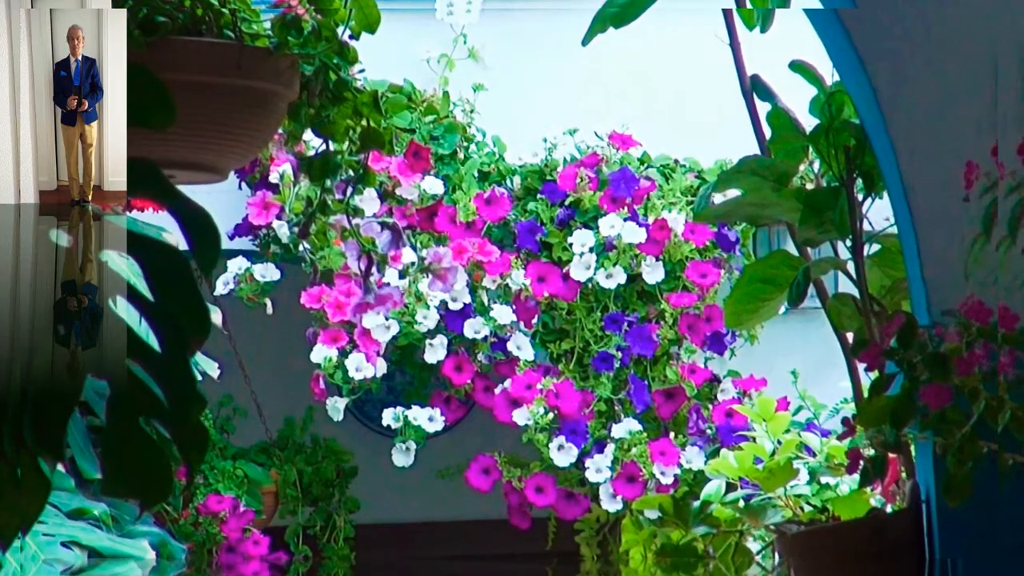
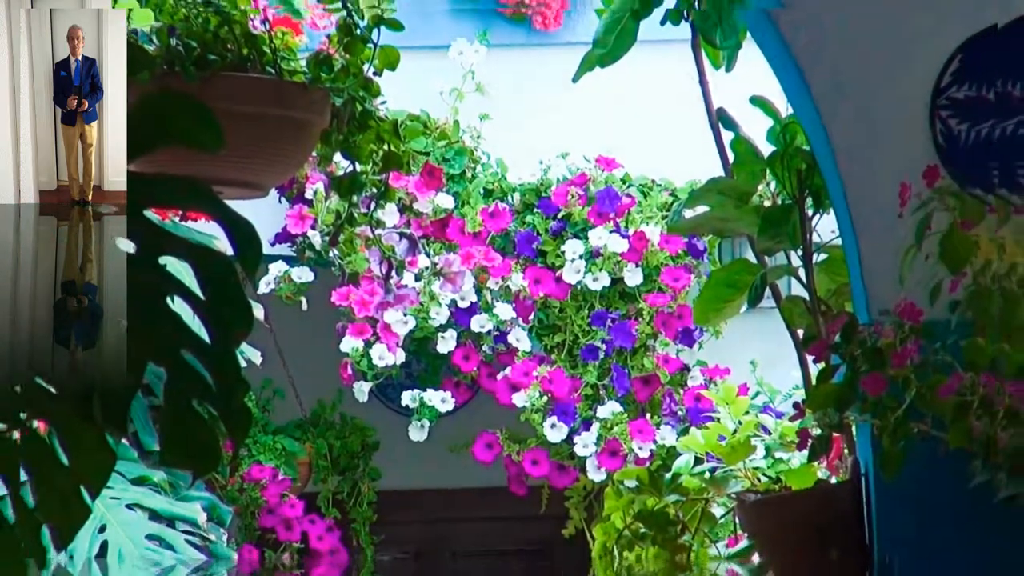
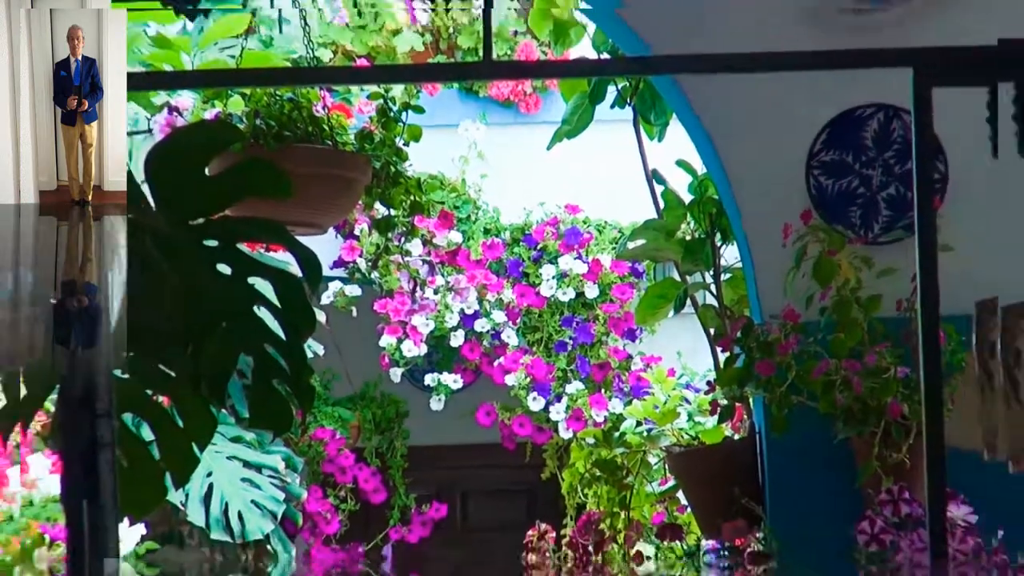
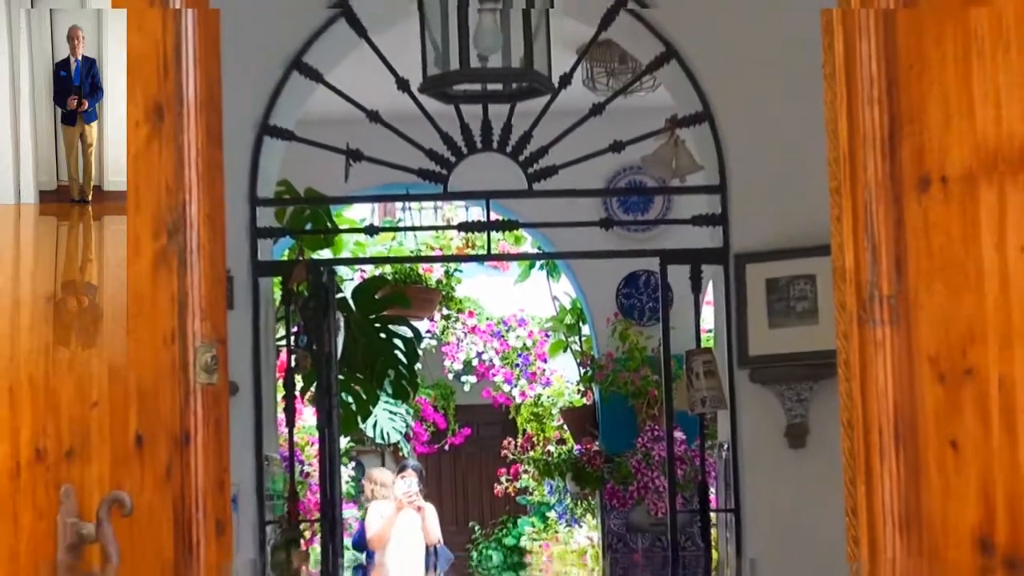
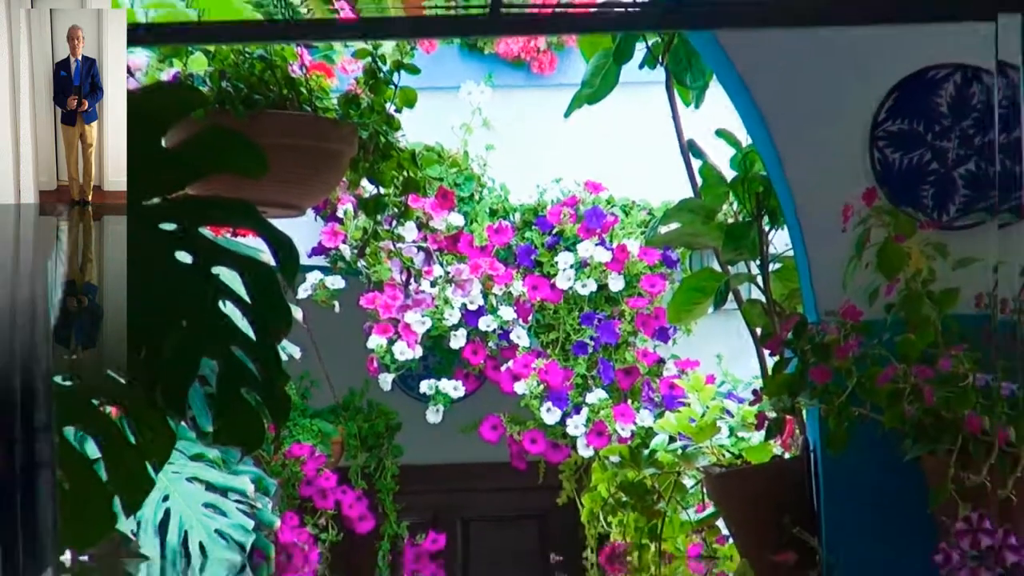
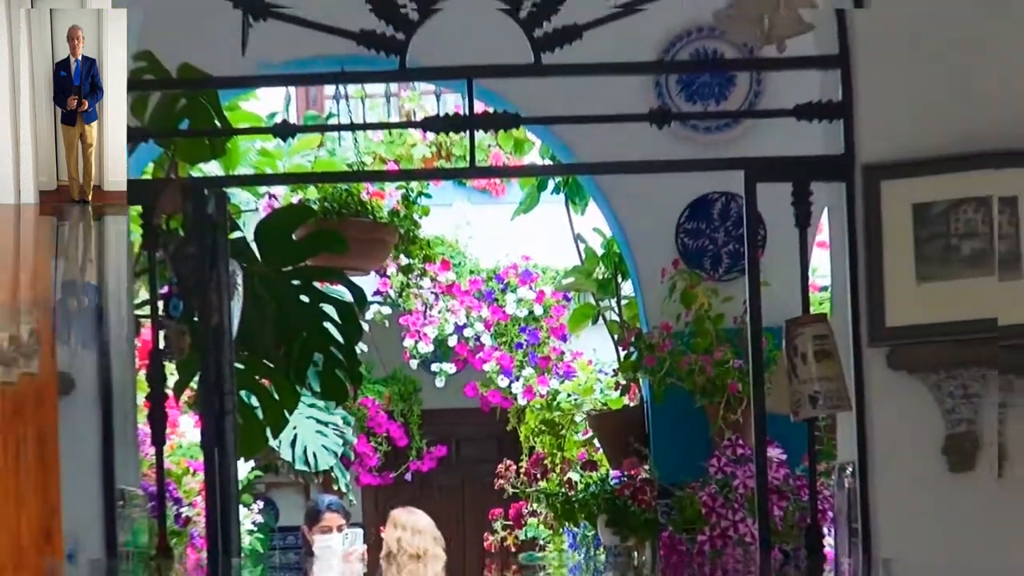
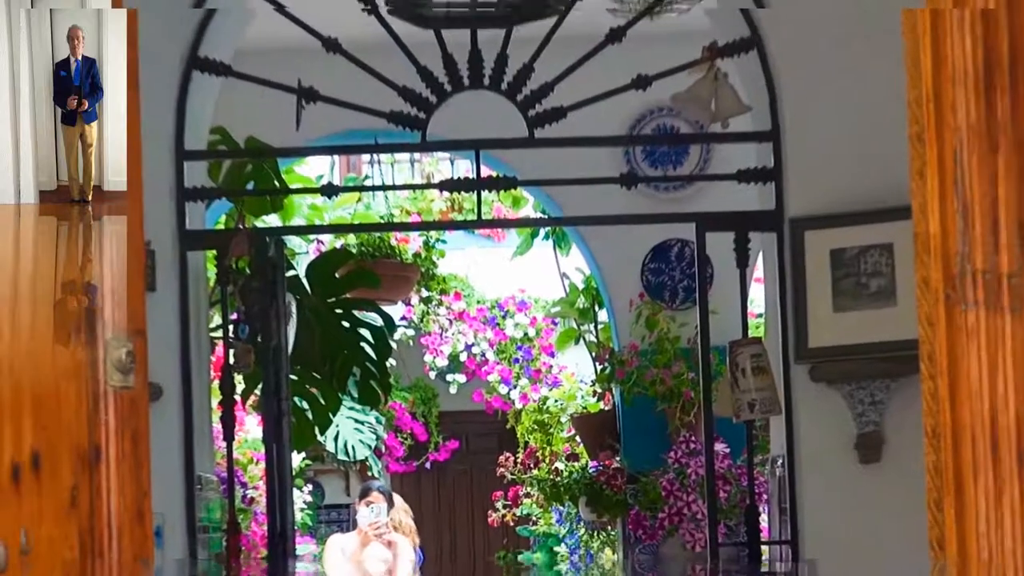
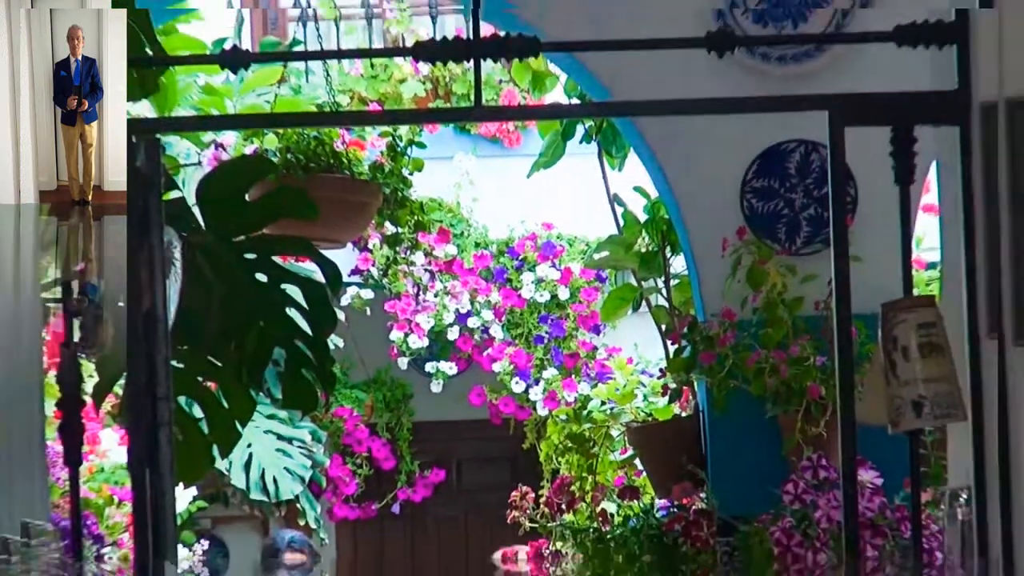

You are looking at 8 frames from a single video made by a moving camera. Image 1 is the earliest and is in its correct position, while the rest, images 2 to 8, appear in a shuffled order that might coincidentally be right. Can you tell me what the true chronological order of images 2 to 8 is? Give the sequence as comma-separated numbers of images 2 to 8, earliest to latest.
2, 5, 3, 8, 6, 7, 4
